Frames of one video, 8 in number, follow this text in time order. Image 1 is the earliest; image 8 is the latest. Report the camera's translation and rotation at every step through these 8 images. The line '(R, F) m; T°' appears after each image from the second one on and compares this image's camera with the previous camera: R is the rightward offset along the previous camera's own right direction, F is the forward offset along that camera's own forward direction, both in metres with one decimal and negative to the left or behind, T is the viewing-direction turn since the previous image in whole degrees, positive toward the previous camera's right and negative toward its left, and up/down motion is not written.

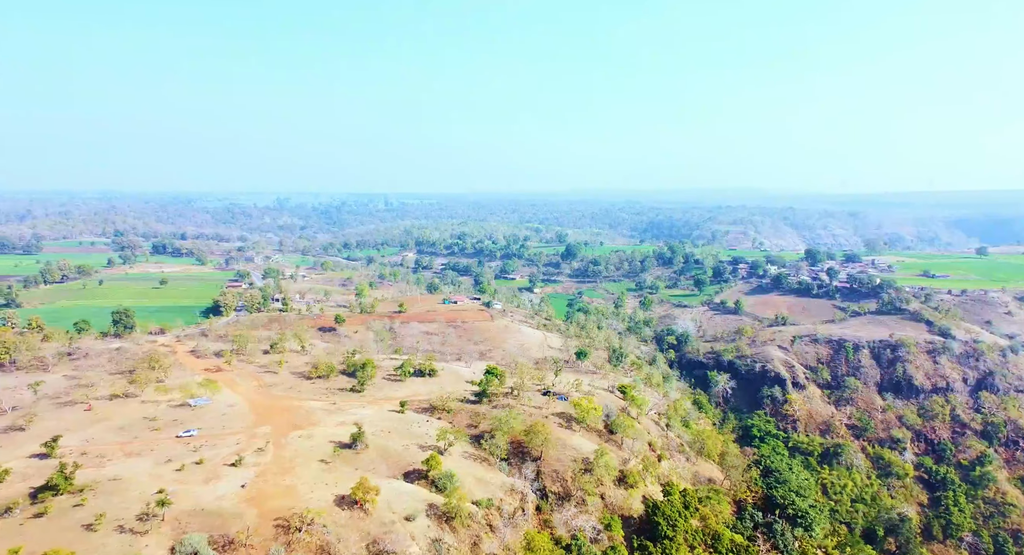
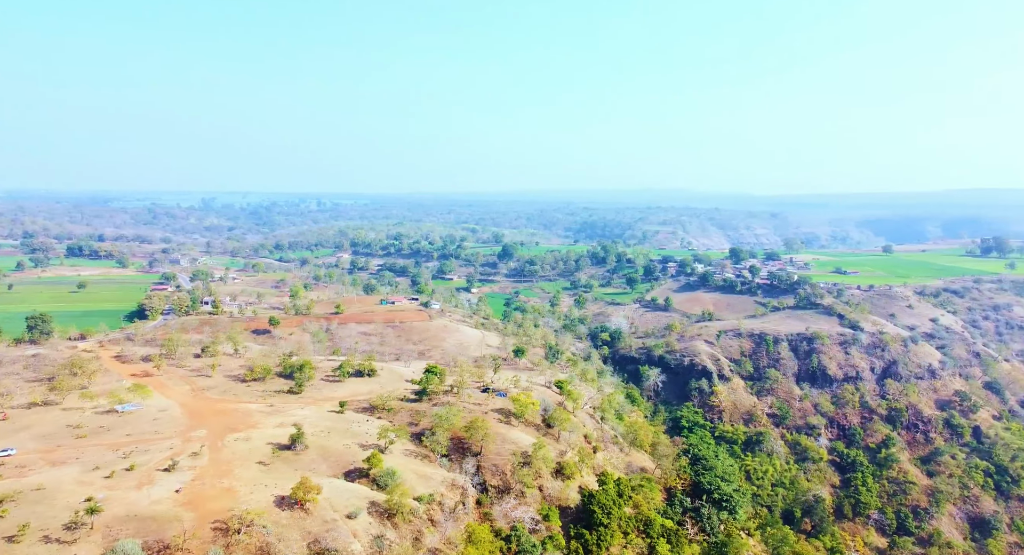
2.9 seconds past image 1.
(+0.1, -2.8) m; +4°
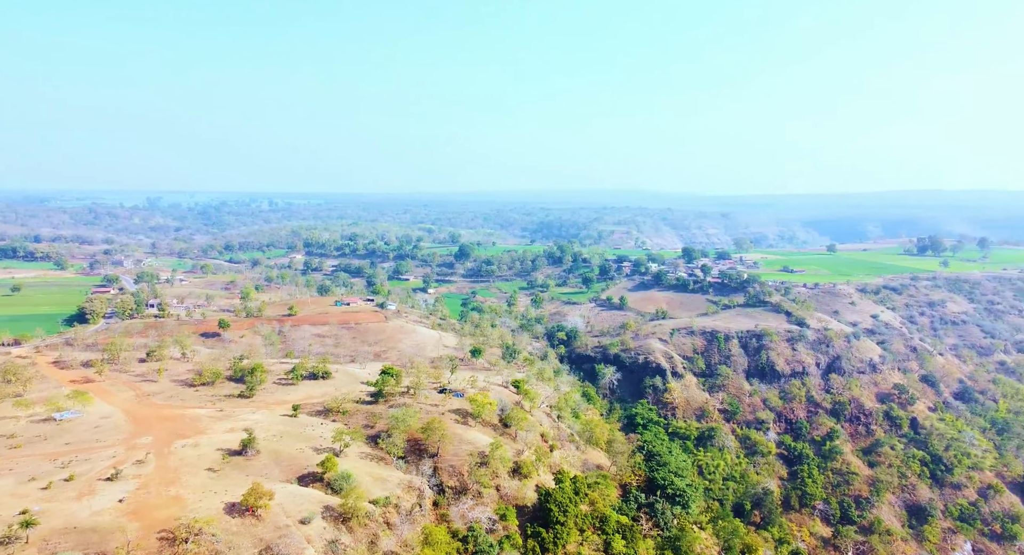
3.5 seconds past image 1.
(+0.4, -0.8) m; +3°
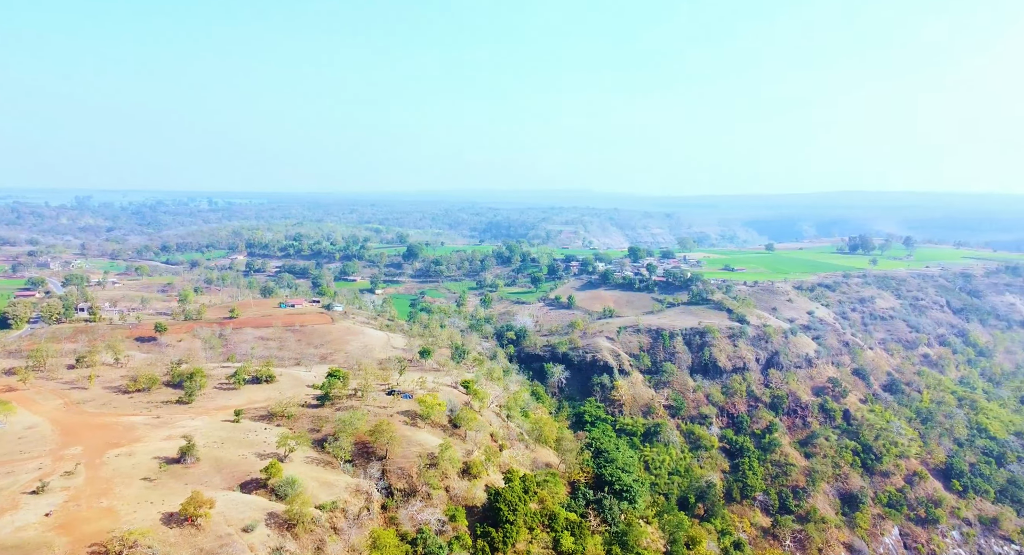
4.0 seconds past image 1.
(+0.3, -0.8) m; +3°
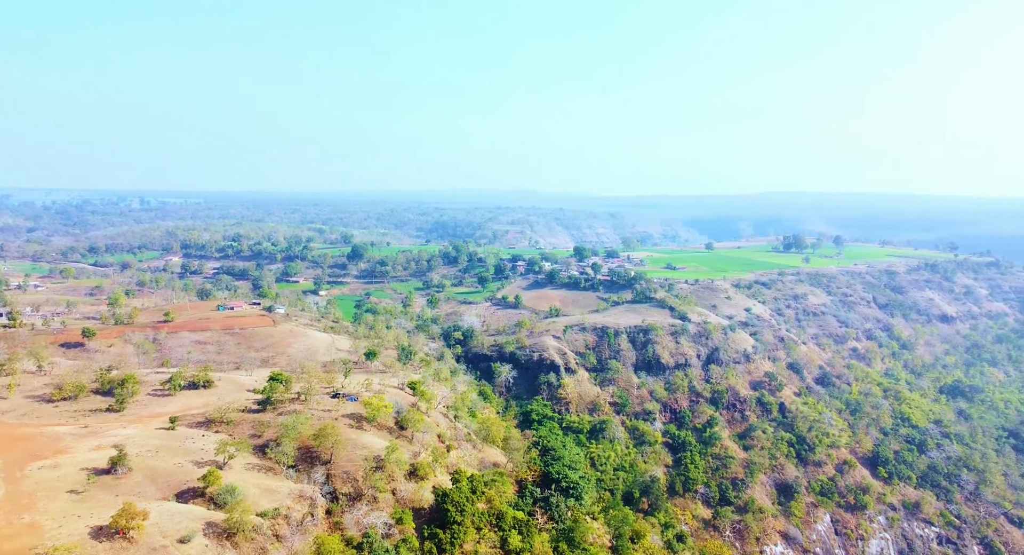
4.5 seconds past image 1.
(+0.5, -0.4) m; +4°
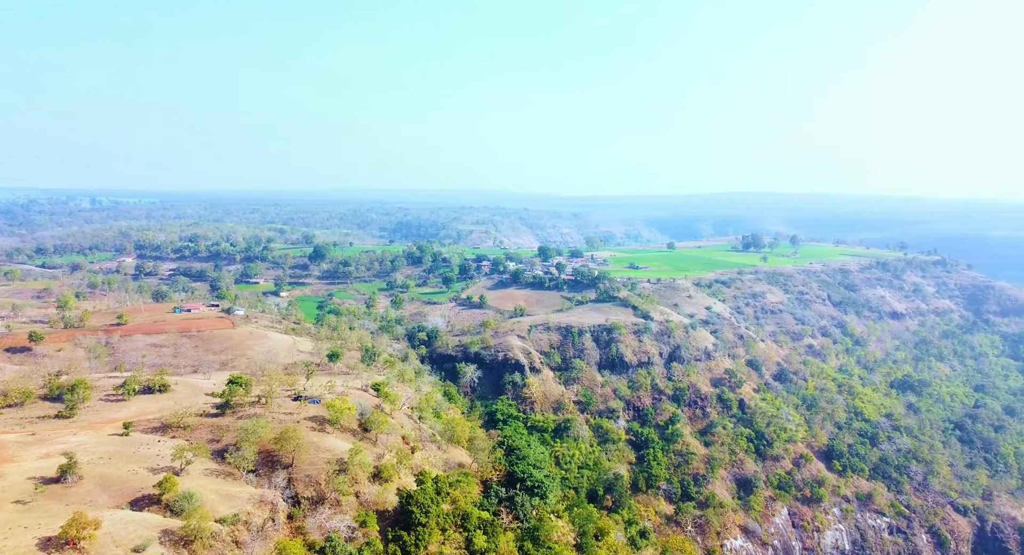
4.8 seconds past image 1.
(+0.3, +0.2) m; +2°
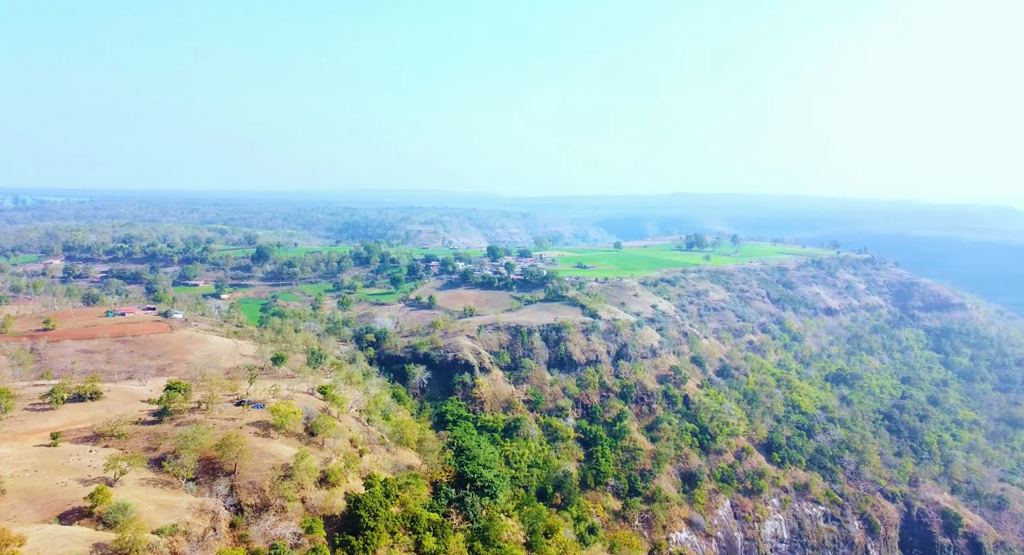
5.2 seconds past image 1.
(+0.3, +0.7) m; +3°
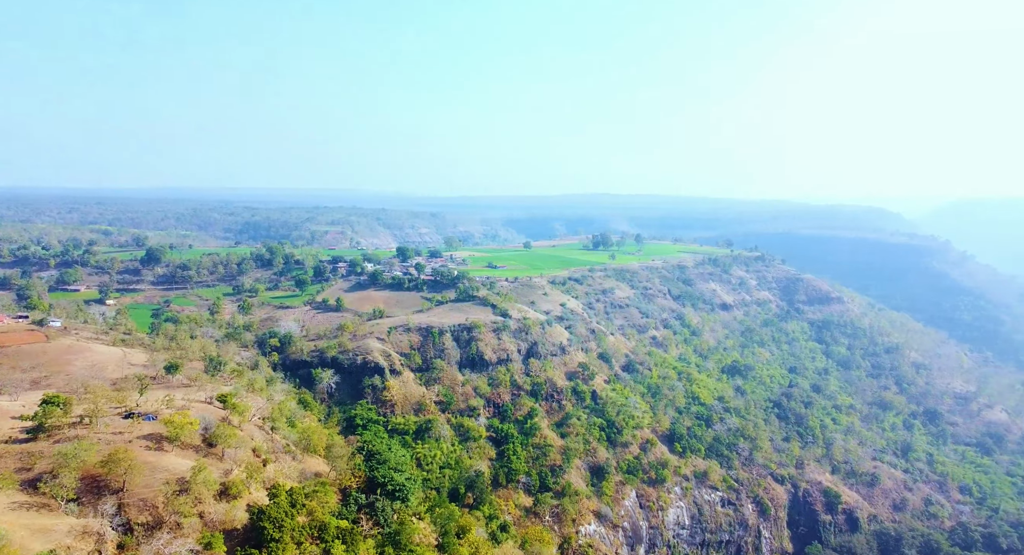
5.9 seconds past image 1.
(+0.7, +1.6) m; +6°
